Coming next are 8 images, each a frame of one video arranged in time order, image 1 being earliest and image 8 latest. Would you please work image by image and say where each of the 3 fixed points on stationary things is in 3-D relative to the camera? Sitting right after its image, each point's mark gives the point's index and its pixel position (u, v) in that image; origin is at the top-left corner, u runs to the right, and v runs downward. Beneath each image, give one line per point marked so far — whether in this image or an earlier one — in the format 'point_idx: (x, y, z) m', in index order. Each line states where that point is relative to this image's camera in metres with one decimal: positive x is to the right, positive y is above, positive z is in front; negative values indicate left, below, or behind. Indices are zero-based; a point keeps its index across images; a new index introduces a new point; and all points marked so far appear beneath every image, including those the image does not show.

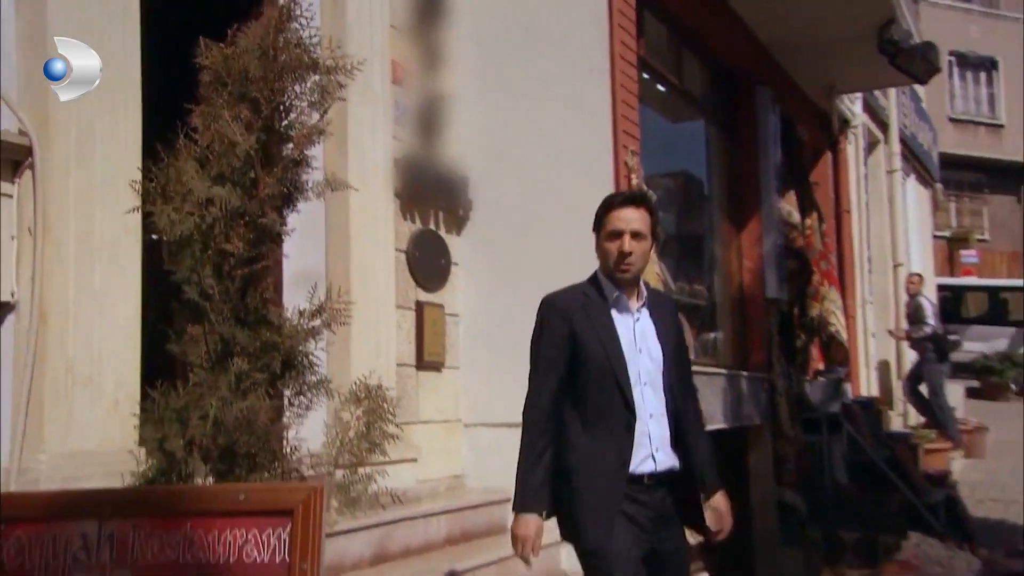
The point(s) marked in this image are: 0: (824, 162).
0: (+3.6, +1.5, +10.1) m
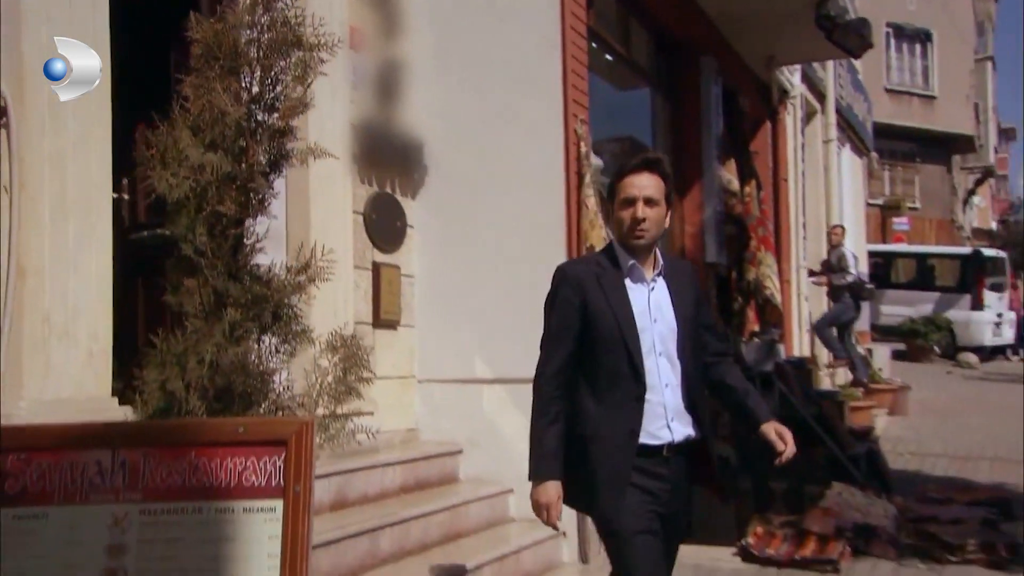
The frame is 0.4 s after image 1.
0: (+3.0, +1.9, +10.5) m
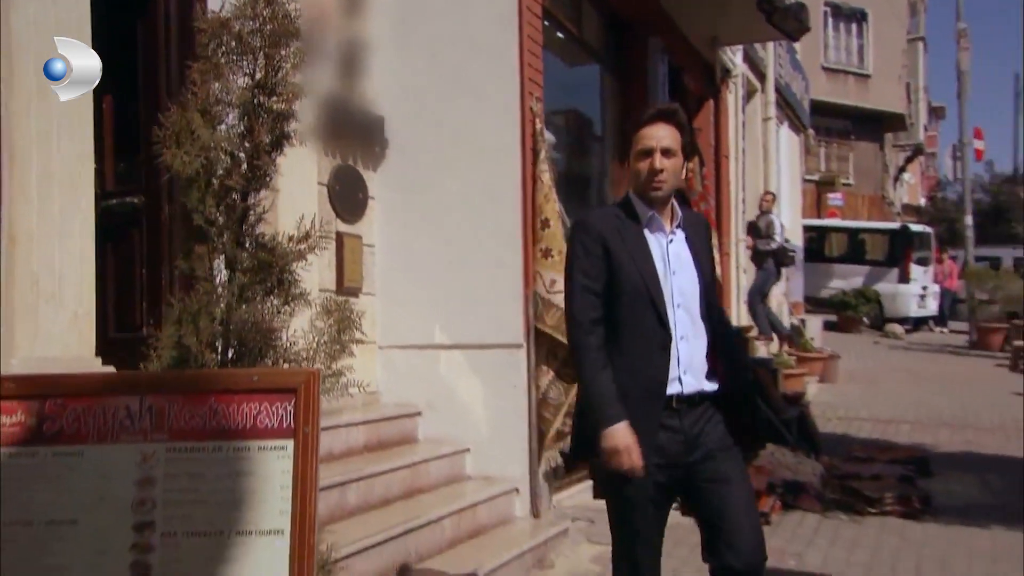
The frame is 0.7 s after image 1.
0: (+2.4, +2.2, +10.9) m
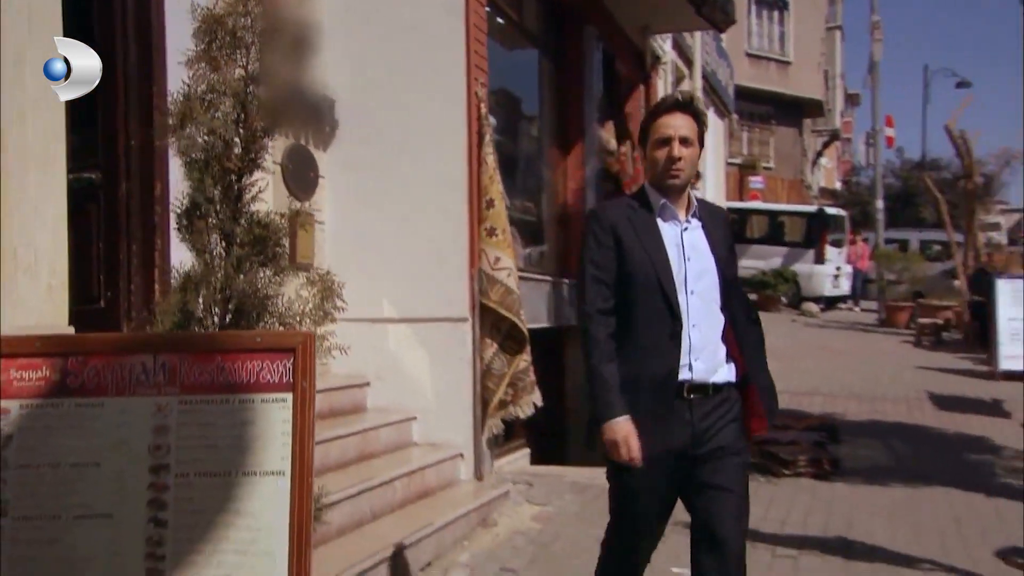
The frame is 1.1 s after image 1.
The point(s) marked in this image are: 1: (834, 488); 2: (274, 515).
0: (+1.6, +2.5, +11.3) m
1: (+2.6, -1.6, +7.1) m
2: (-0.7, -0.6, +2.3) m
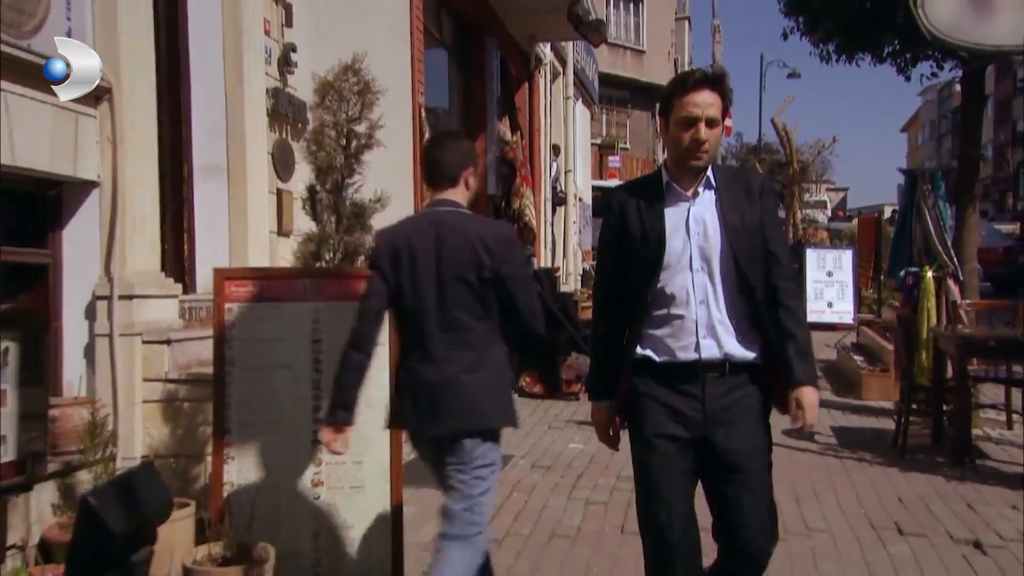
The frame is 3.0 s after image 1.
0: (+0.2, +3.0, +13.4) m
1: (+1.8, -1.2, +9.6) m
2: (-0.6, -0.4, +4.3) m
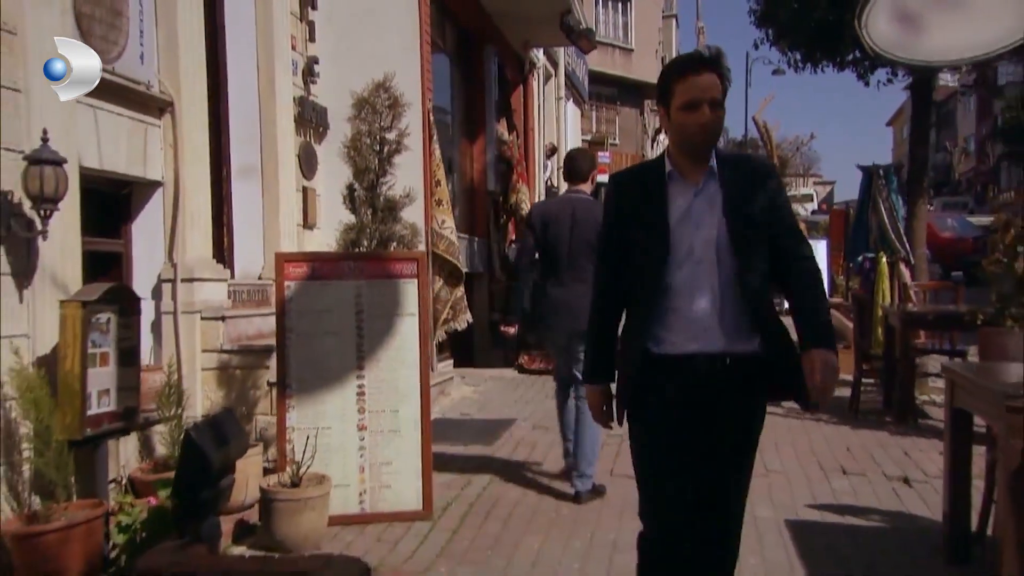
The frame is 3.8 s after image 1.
0: (+0.1, +3.2, +14.4) m
1: (+1.8, -1.1, +10.6) m
2: (-0.6, -0.3, +5.2) m
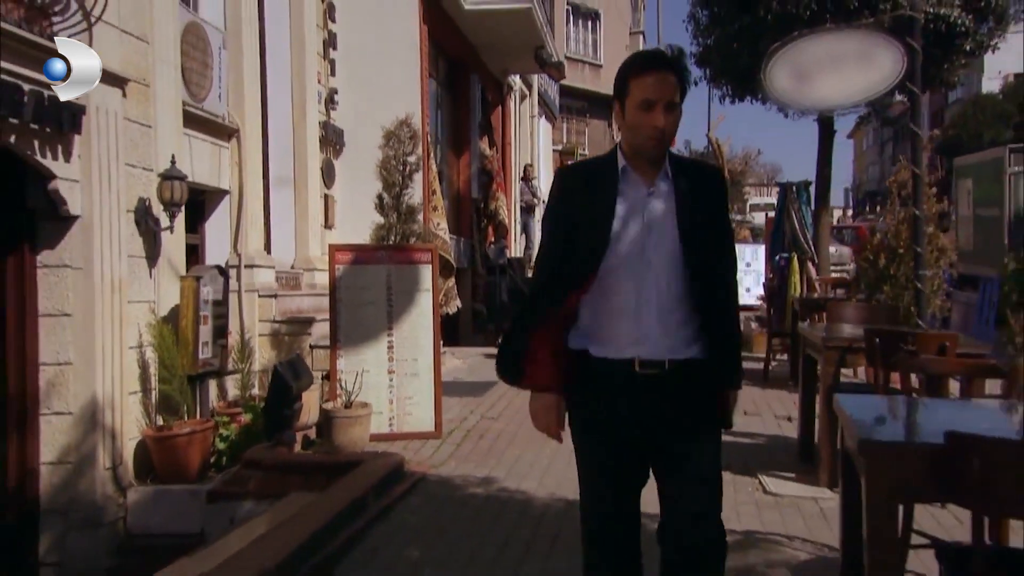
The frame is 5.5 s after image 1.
0: (-0.3, +3.3, +16.4) m
1: (+1.5, -1.0, +12.7) m
2: (-0.7, -0.1, +7.2) m
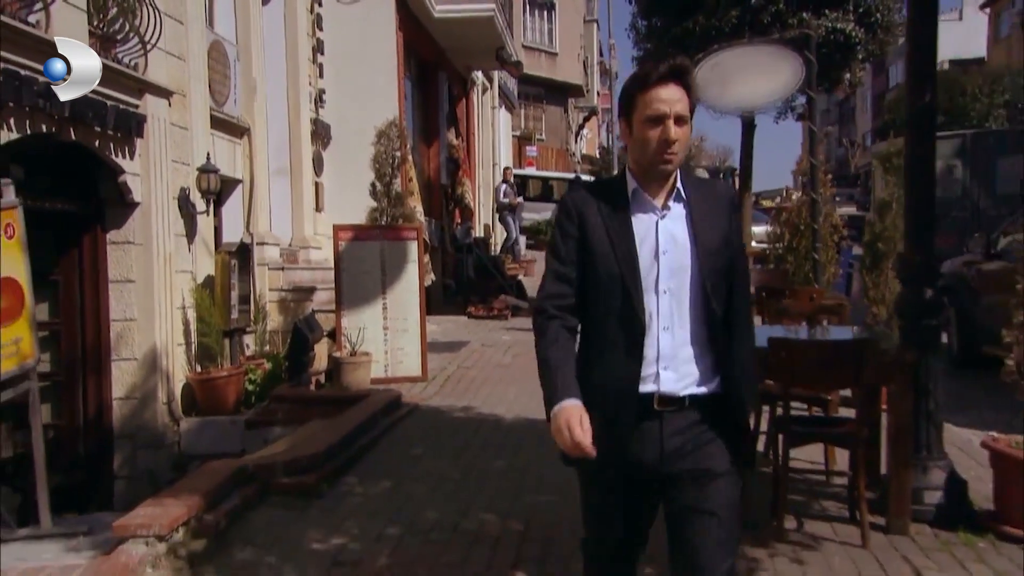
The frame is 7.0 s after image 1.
0: (-1.0, +3.8, +18.0) m
1: (+1.0, -0.6, +14.4) m
2: (-1.0, +0.1, +8.9) m
